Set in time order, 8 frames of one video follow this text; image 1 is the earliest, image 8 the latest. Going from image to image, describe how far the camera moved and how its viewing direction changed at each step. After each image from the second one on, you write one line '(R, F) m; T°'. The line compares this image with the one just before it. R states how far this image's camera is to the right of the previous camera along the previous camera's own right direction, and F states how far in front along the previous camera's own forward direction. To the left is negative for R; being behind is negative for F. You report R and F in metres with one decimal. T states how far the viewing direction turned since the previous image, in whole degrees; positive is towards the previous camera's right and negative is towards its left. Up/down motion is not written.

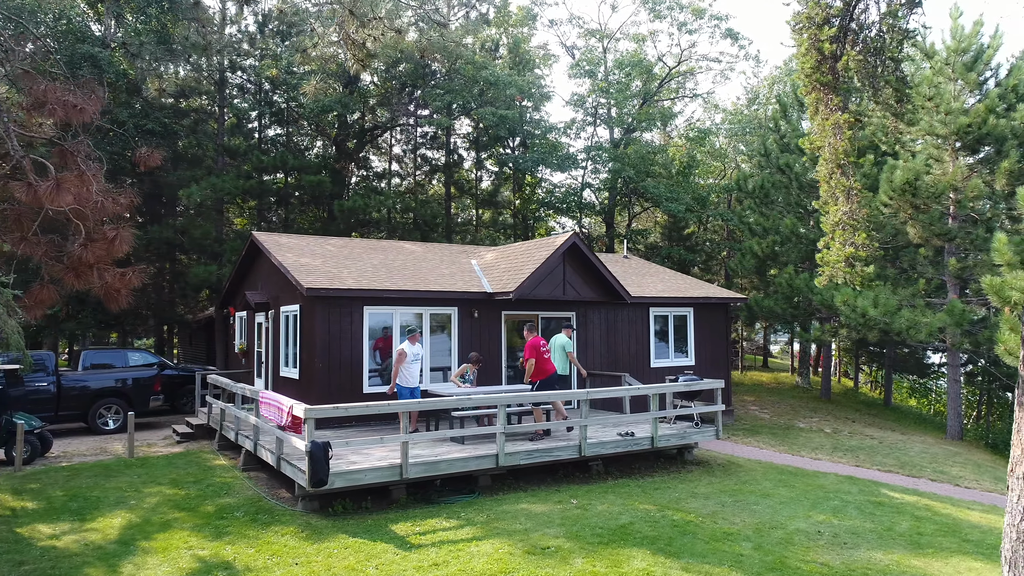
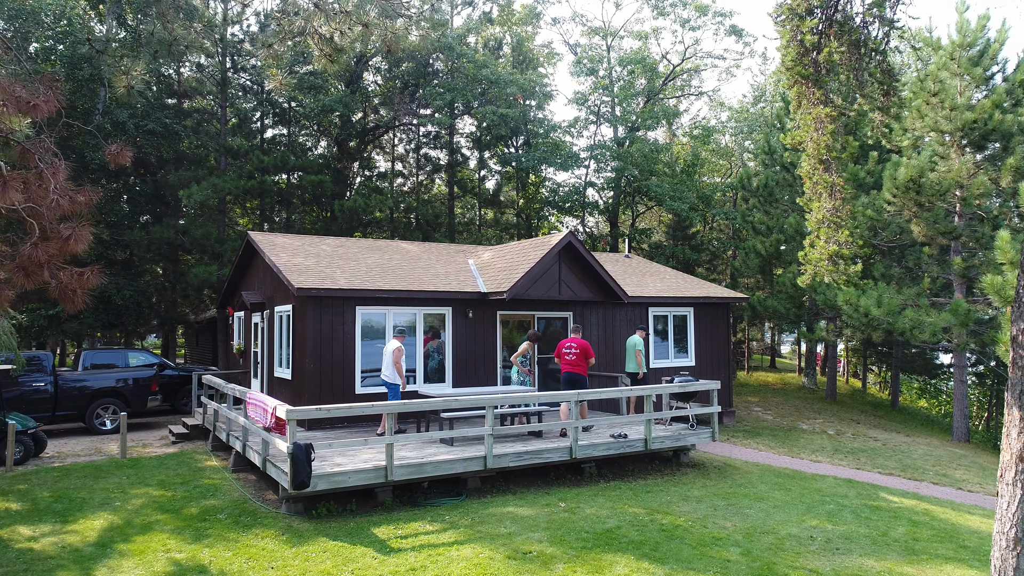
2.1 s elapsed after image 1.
(+0.3, +0.1) m; -1°
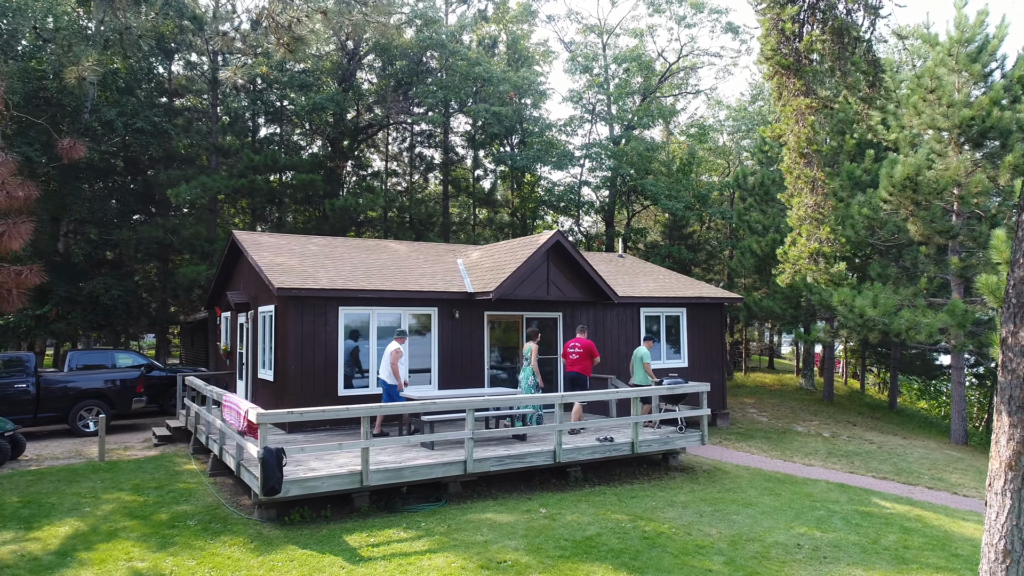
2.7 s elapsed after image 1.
(+0.3, +0.2) m; 0°
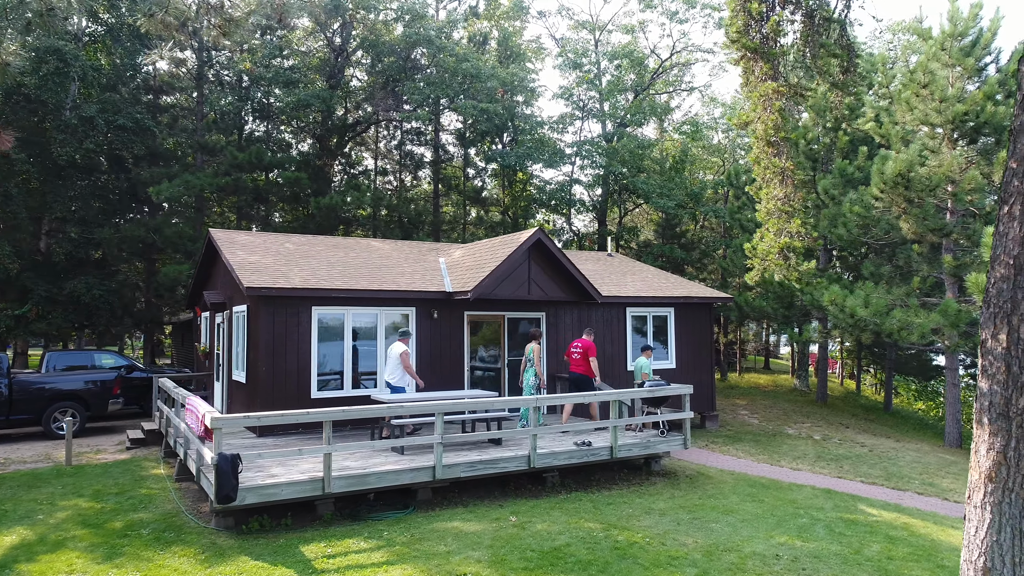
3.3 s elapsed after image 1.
(+0.4, +0.3) m; 0°
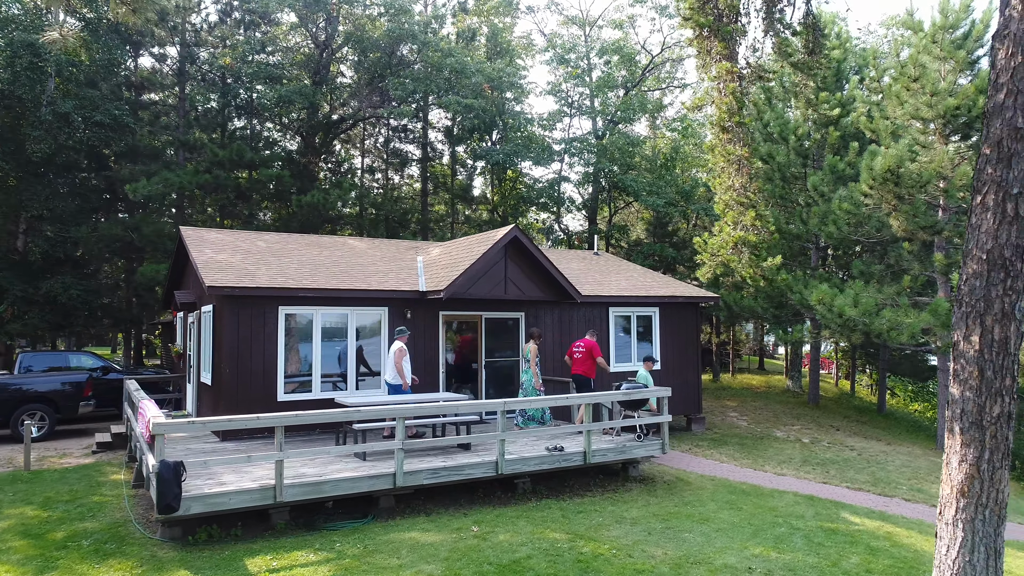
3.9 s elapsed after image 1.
(+0.4, +0.4) m; 0°
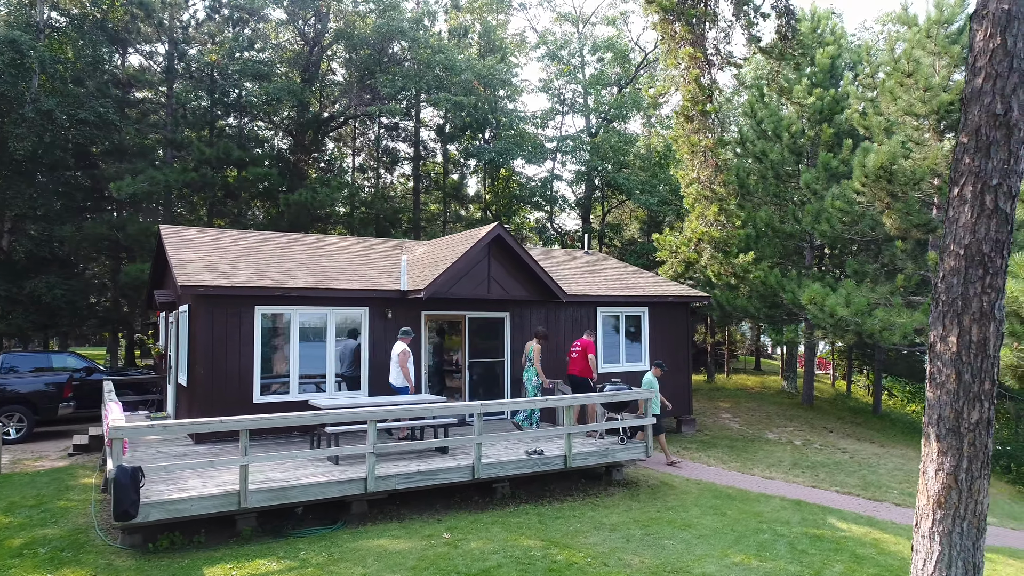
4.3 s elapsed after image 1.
(+0.3, +0.2) m; 0°
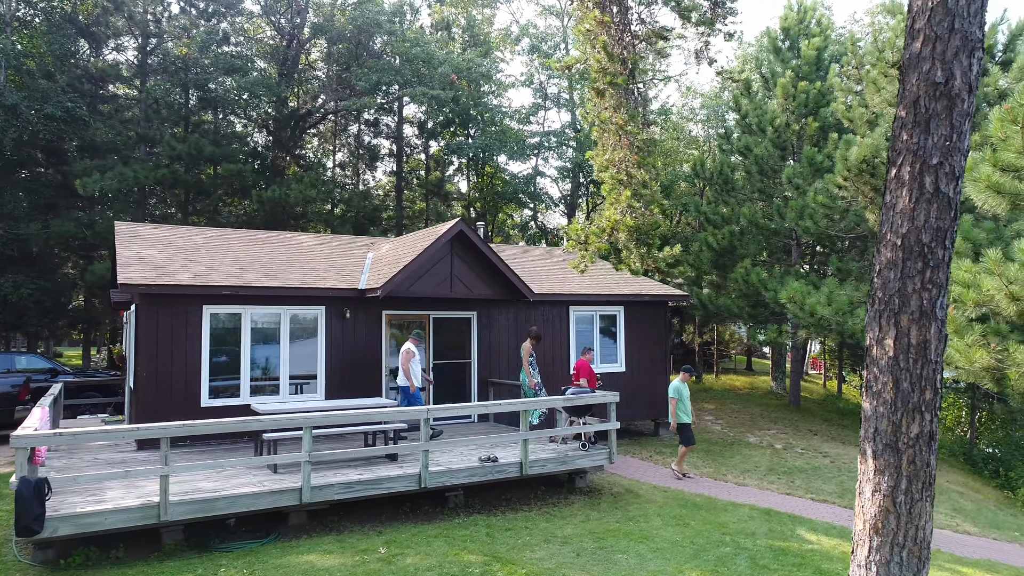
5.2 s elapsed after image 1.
(+0.6, +0.5) m; 0°
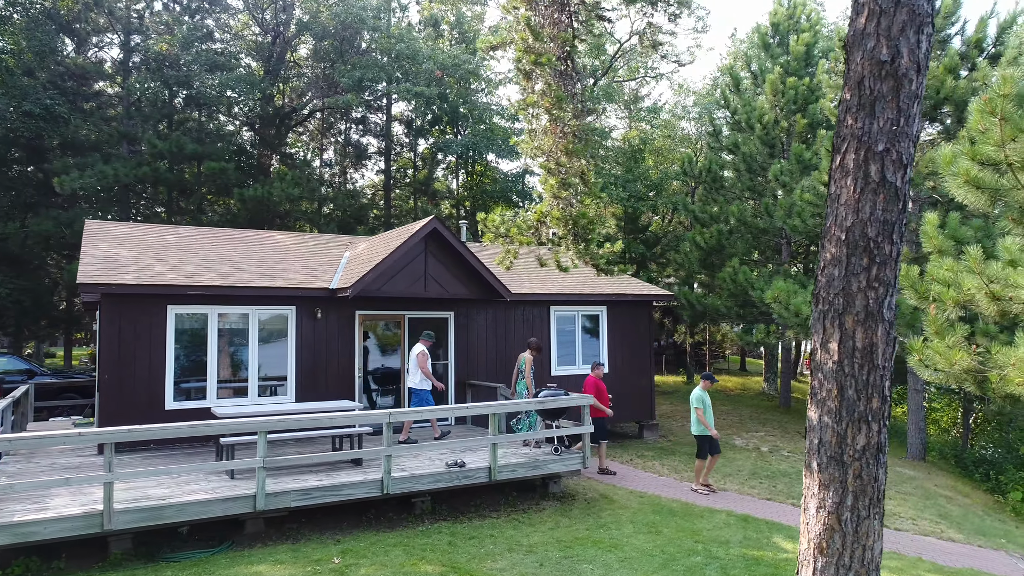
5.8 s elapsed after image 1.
(+0.4, +0.3) m; 0°
